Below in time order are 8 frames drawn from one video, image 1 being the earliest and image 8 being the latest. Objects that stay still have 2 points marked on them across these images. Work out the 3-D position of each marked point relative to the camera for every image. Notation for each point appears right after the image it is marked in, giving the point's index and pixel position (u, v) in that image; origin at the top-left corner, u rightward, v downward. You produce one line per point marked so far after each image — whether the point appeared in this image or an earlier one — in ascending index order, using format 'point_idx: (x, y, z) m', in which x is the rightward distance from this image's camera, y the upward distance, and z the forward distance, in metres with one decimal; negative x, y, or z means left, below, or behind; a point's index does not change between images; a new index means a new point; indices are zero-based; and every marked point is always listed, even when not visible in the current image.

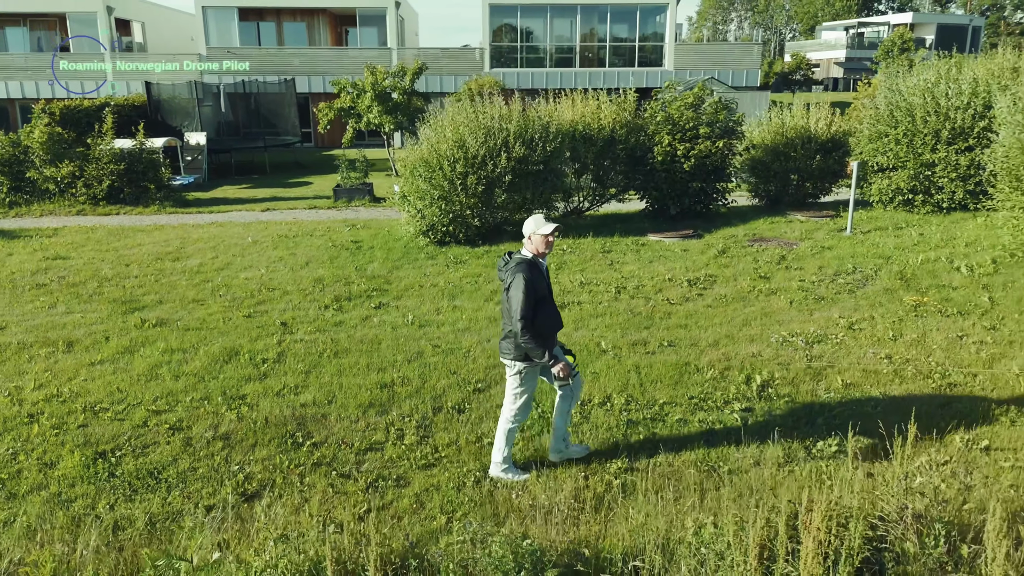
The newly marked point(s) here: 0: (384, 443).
0: (-1.0, -1.2, +5.6) m
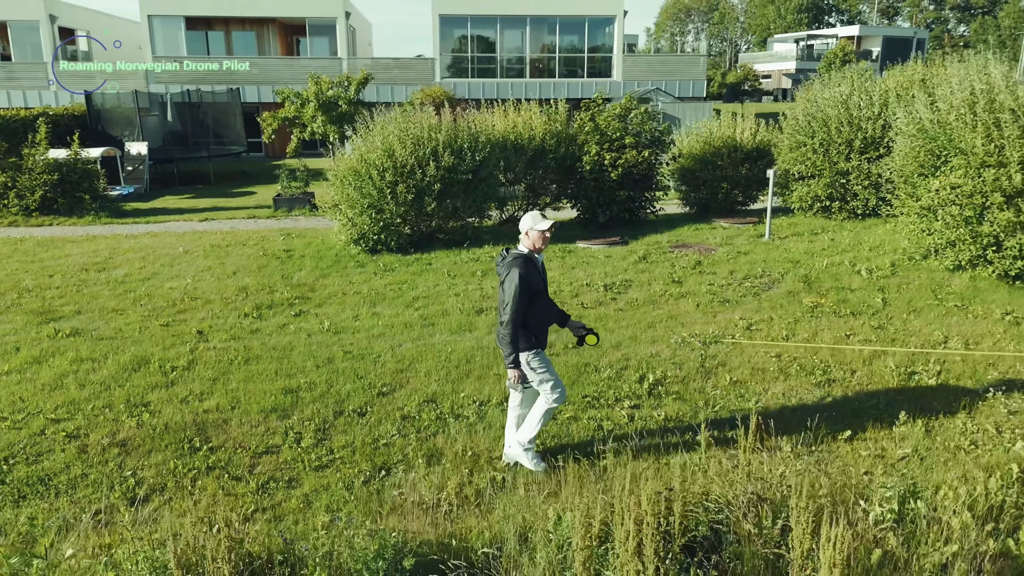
0: (-1.8, -1.2, +5.8) m
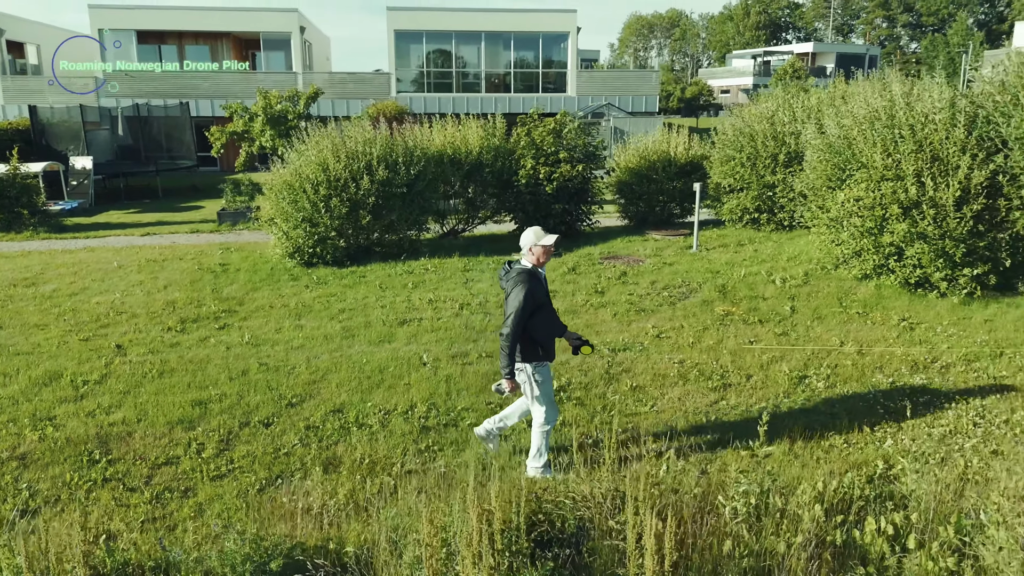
0: (-2.6, -1.3, +5.8) m
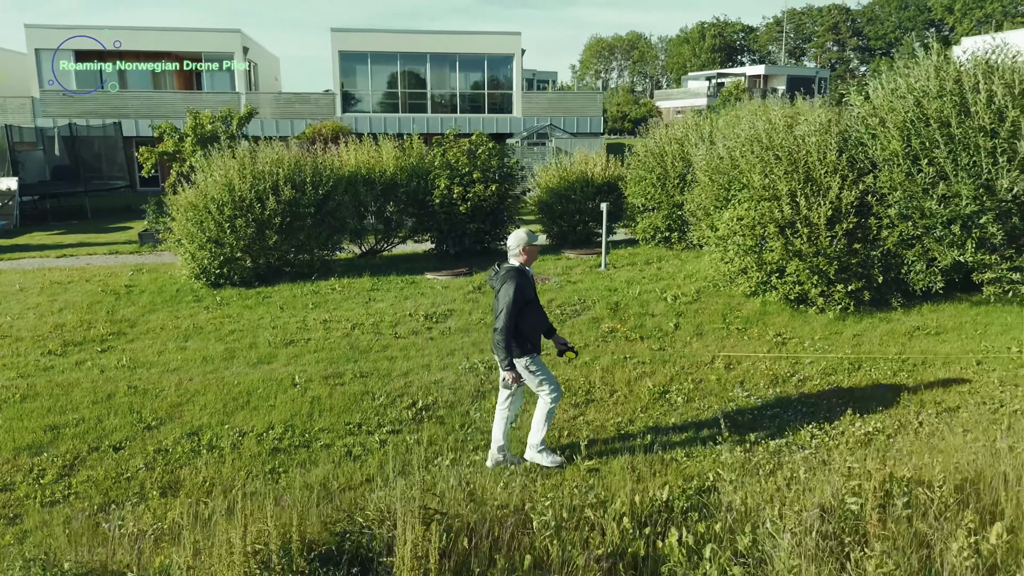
0: (-3.8, -1.5, +5.7) m
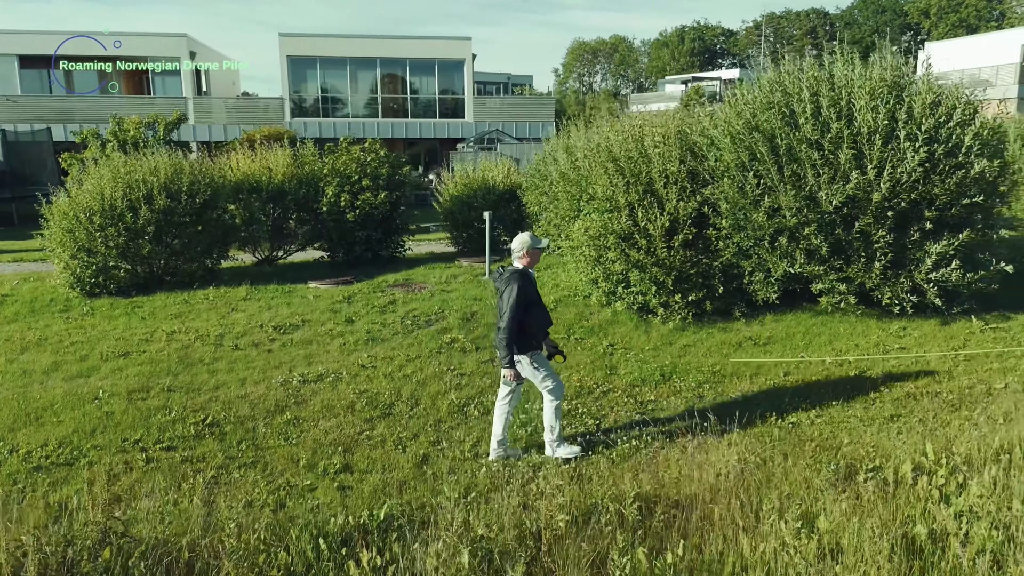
0: (-5.8, -1.7, +5.6) m
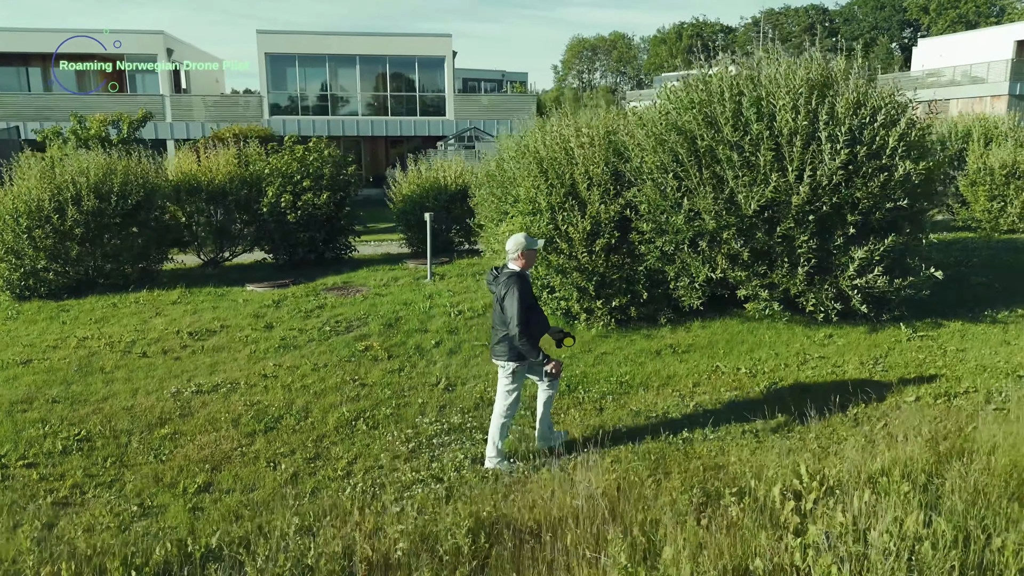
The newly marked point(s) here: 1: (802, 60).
0: (-6.8, -1.7, +5.4) m
1: (+3.4, +2.7, +8.6) m
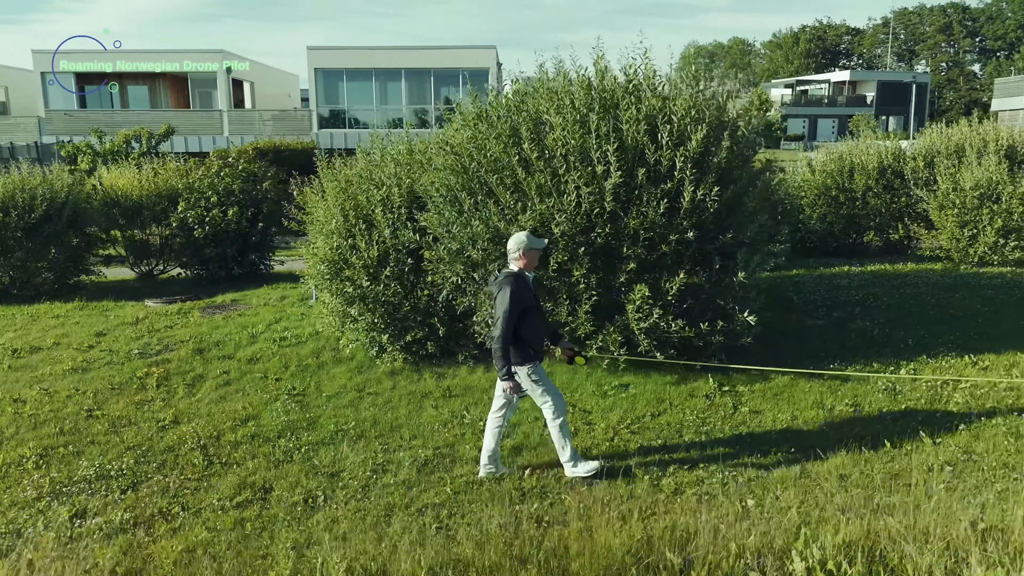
0: (-9.7, -1.8, +5.9) m
1: (+0.9, +2.3, +7.6) m
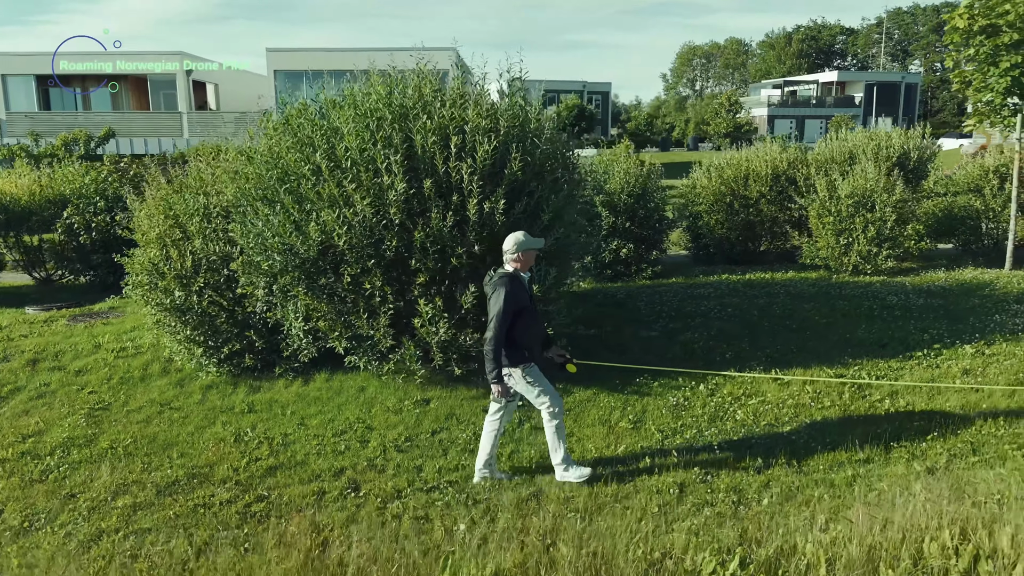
0: (-11.7, -2.0, +5.7) m
1: (-1.0, +2.1, +7.4) m
